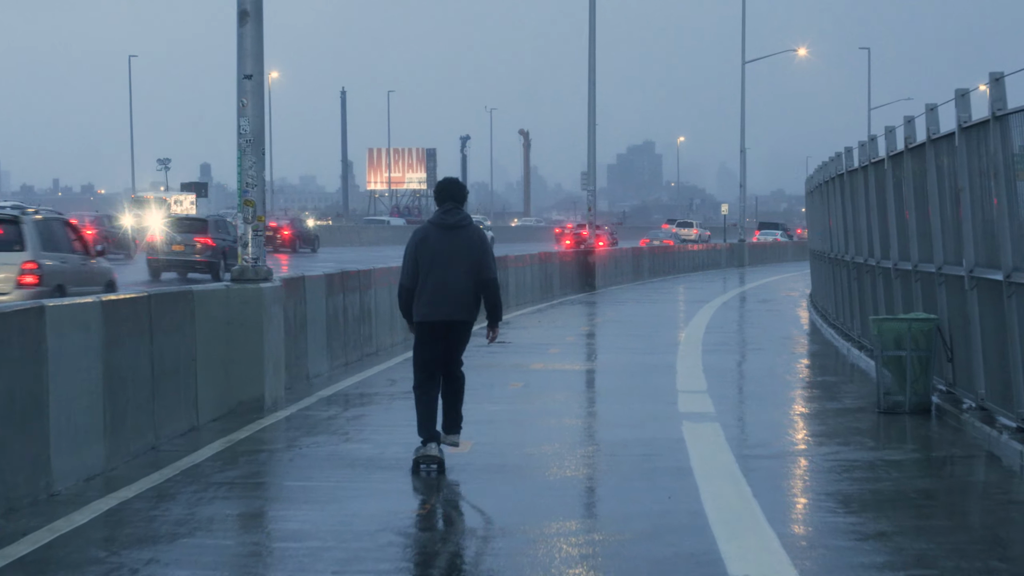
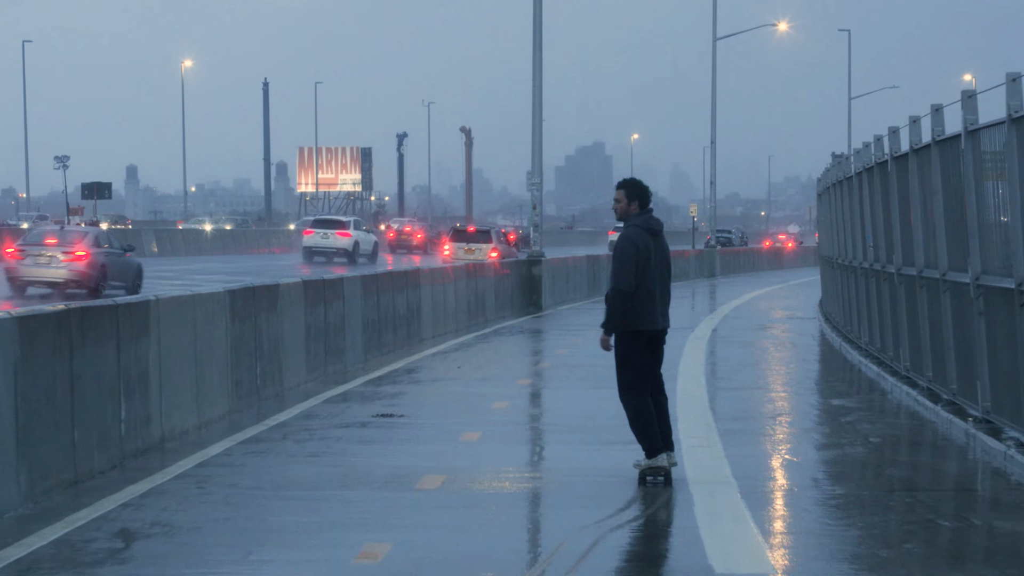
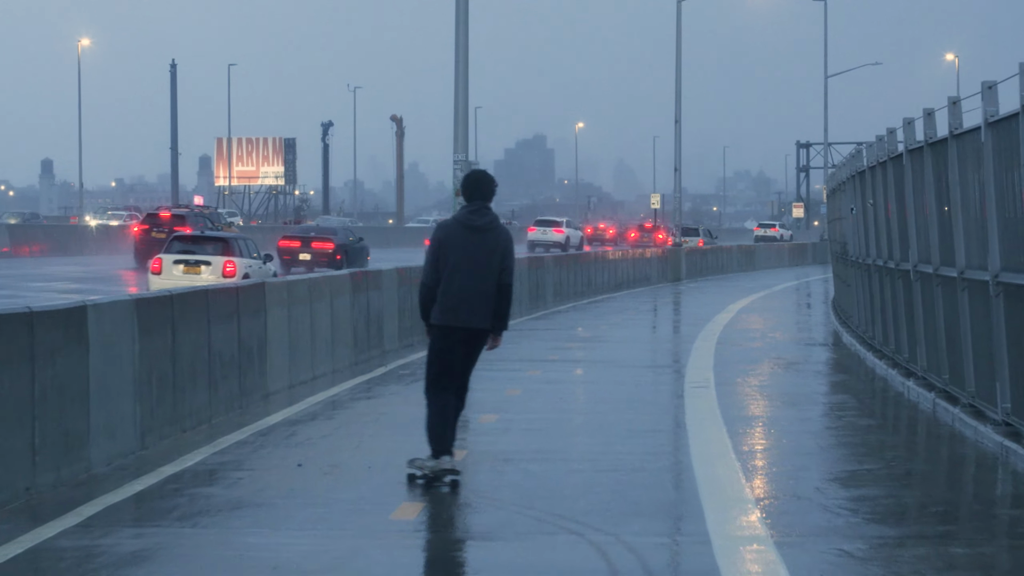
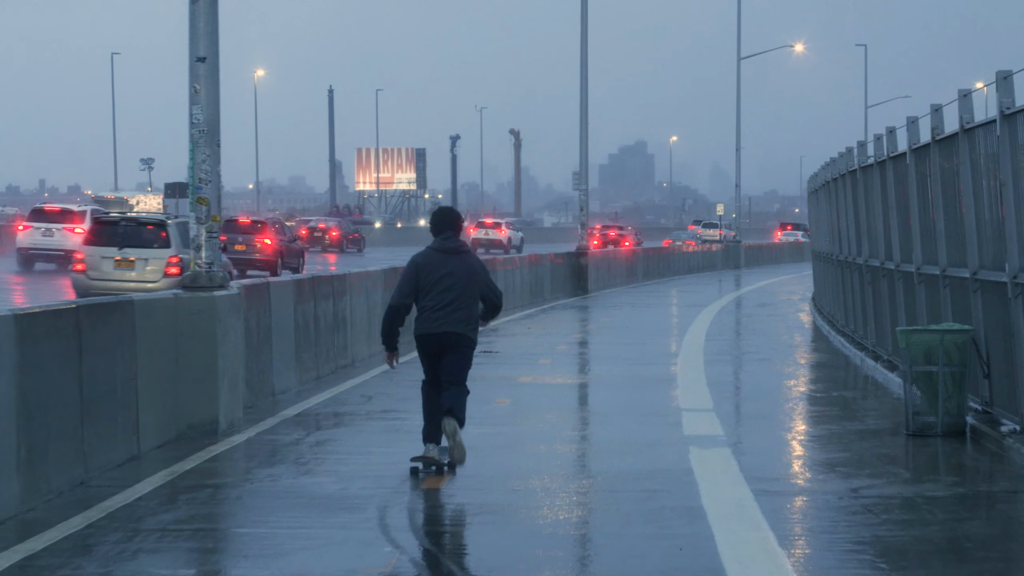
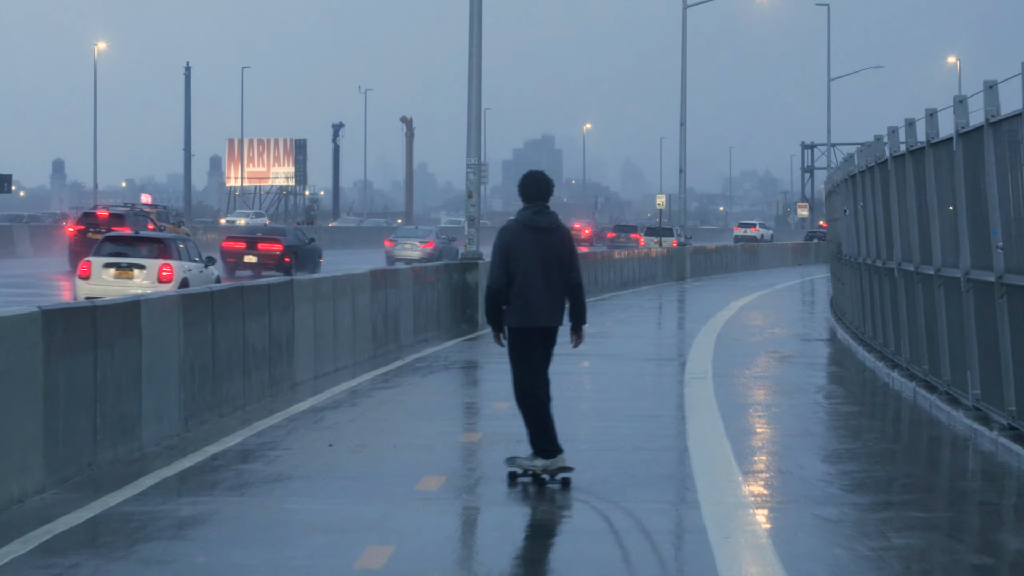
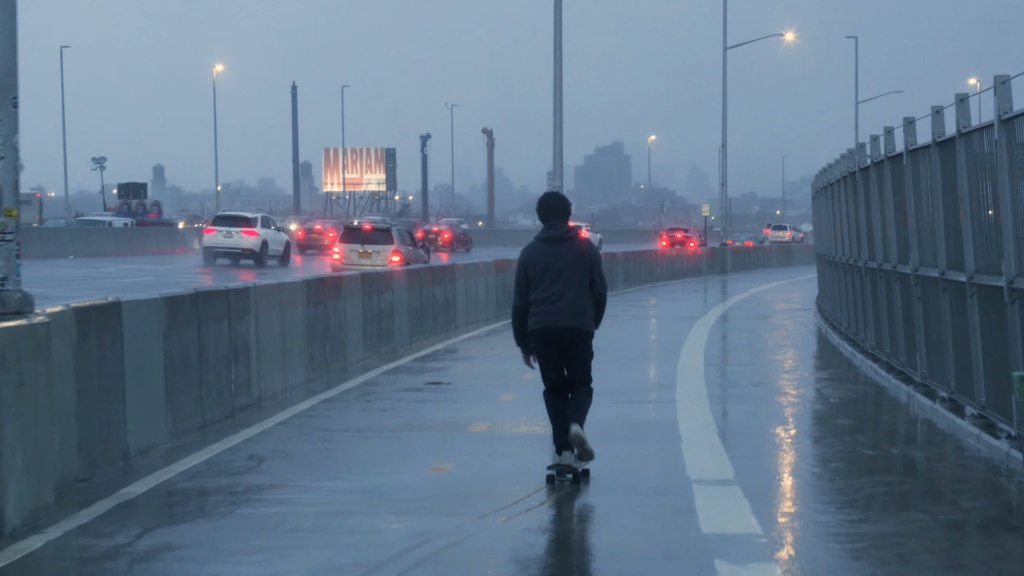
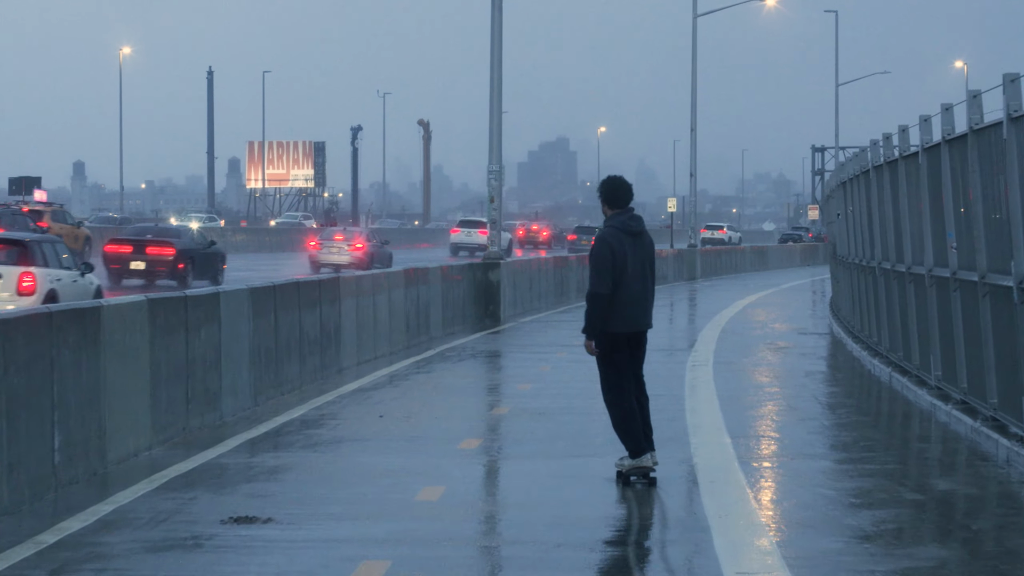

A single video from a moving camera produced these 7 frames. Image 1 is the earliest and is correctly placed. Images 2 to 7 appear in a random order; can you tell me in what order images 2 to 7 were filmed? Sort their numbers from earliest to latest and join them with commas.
4, 6, 2, 7, 5, 3
